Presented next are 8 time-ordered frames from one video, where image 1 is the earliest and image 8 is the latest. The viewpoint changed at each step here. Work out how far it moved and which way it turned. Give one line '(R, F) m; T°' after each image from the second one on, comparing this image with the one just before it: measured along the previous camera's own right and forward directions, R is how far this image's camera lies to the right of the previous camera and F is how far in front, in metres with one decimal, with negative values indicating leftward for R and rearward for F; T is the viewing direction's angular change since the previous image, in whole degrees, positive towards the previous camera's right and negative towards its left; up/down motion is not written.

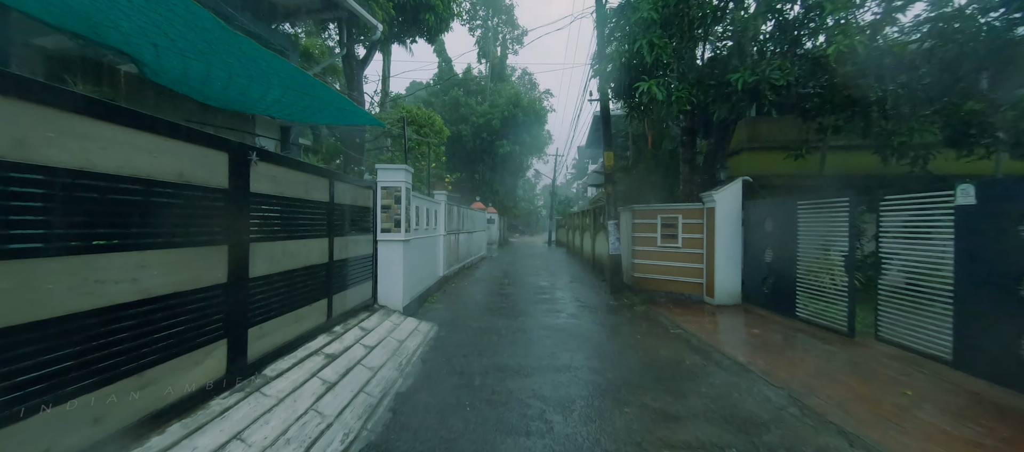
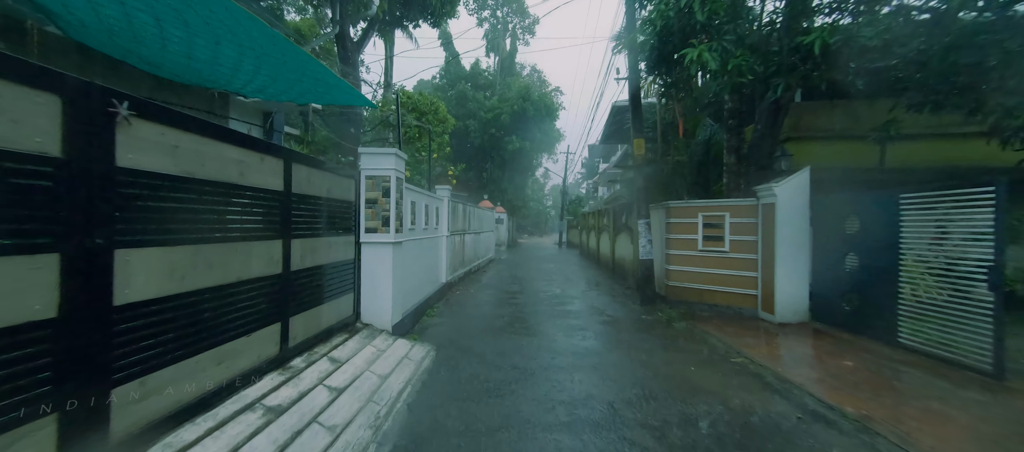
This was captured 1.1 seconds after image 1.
(-0.1, +1.3) m; -1°
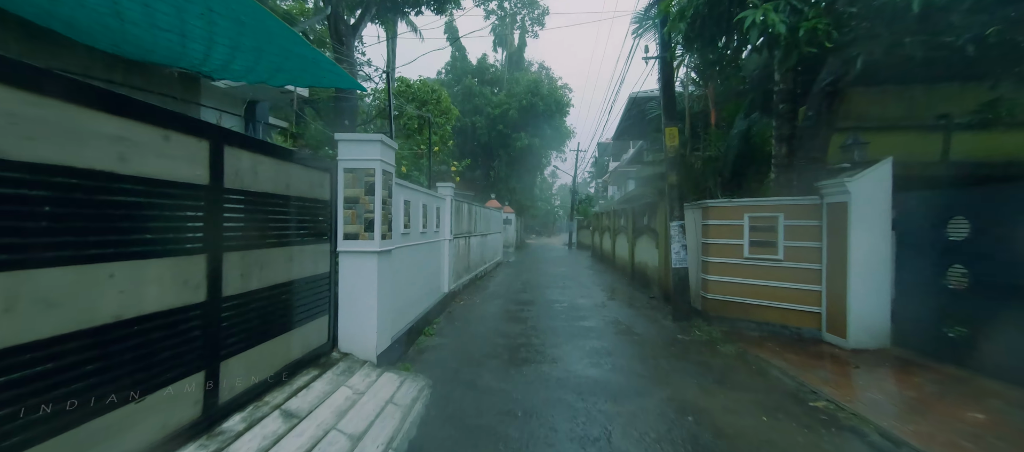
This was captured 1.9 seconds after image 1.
(-0.1, +1.0) m; -1°
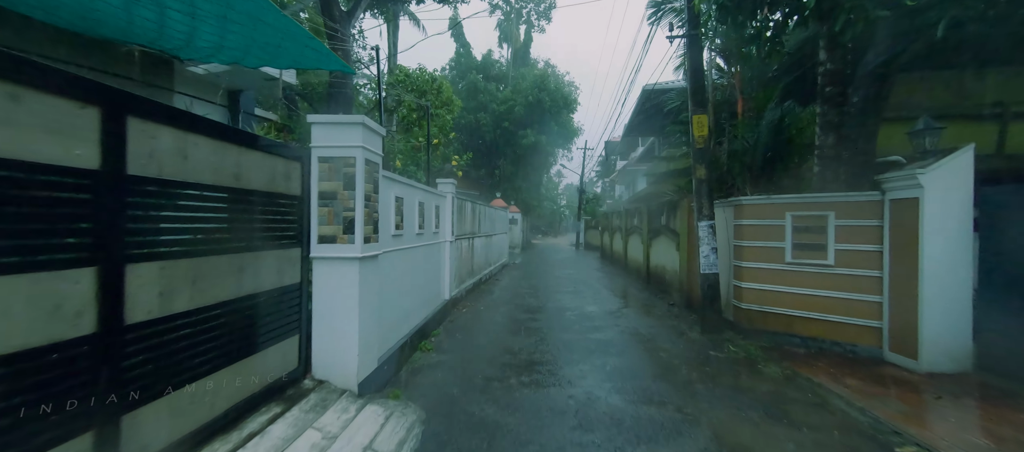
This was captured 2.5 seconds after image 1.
(0.0, +0.7) m; -1°
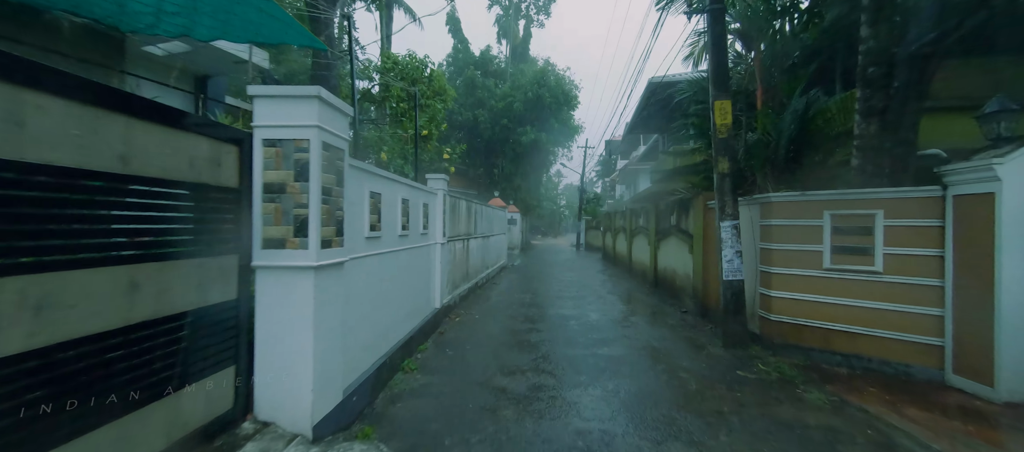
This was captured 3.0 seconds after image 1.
(0.0, +0.7) m; 0°
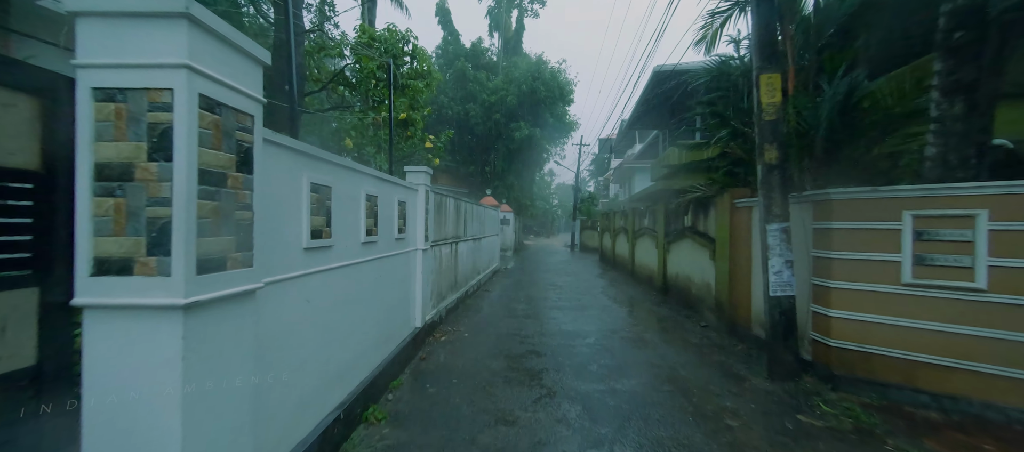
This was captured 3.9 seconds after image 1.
(-0.1, +1.1) m; +1°
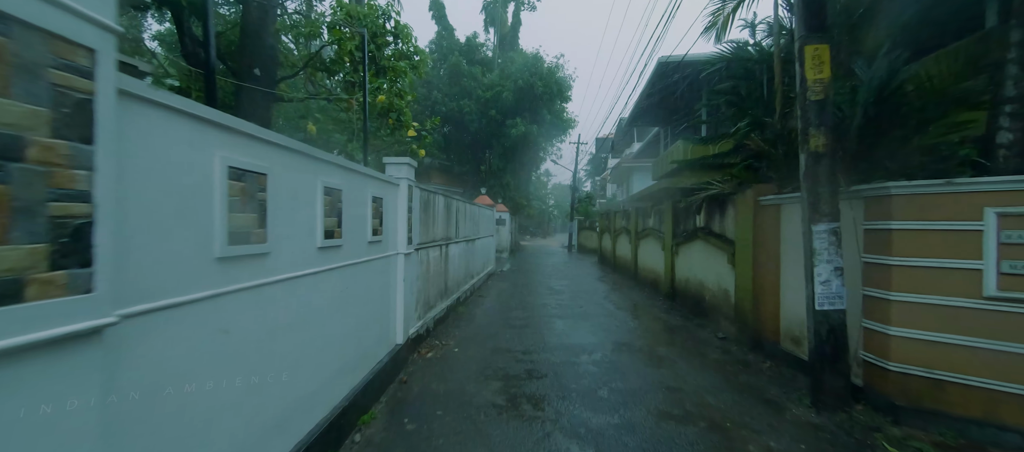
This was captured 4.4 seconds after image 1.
(0.0, +0.7) m; +1°
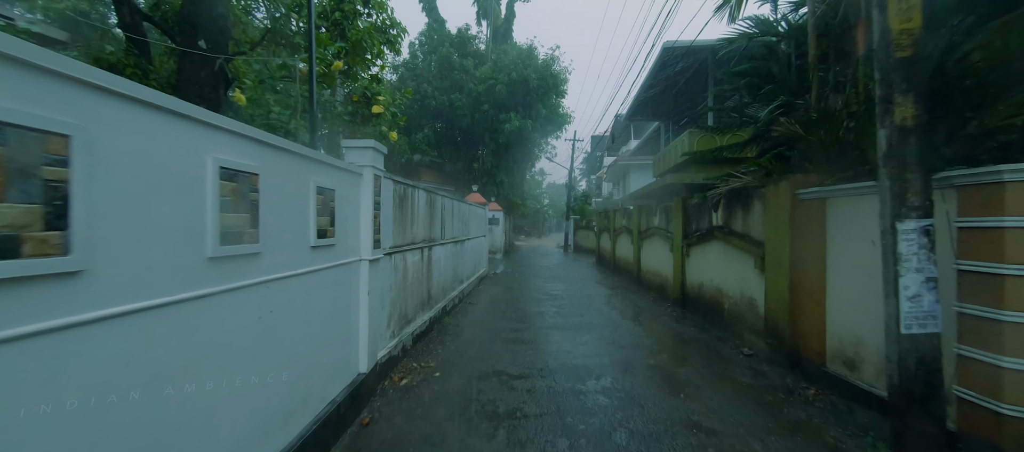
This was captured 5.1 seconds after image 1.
(0.0, +0.9) m; +1°
